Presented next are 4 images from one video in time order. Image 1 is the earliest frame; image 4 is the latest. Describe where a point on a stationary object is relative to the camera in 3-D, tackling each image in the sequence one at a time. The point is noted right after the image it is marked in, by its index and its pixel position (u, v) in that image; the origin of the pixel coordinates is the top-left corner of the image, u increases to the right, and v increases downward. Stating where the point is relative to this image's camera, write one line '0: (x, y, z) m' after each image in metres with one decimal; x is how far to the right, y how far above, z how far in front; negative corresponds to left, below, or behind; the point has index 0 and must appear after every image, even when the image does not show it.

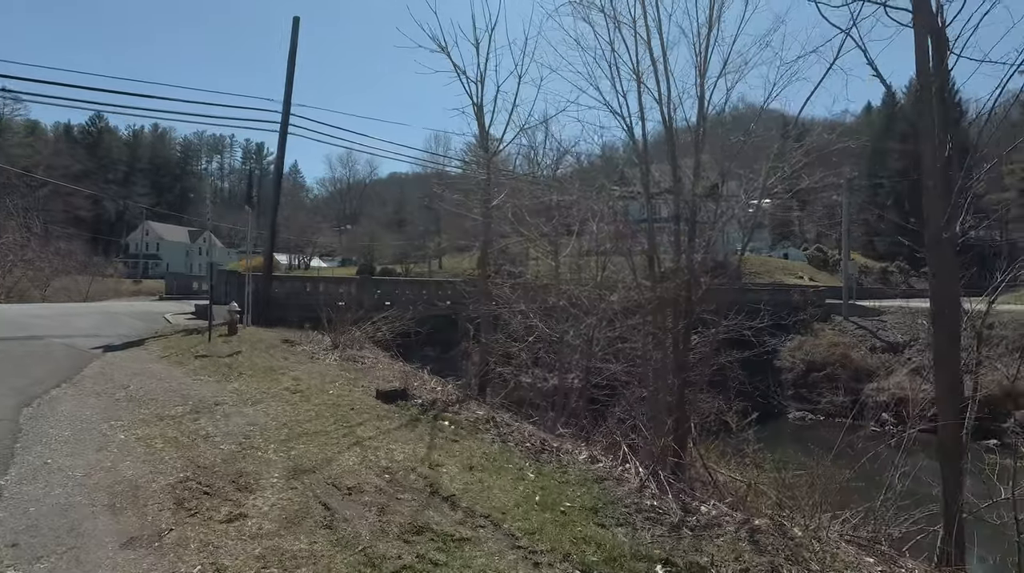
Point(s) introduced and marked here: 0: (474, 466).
0: (-0.4, -1.9, +5.7) m
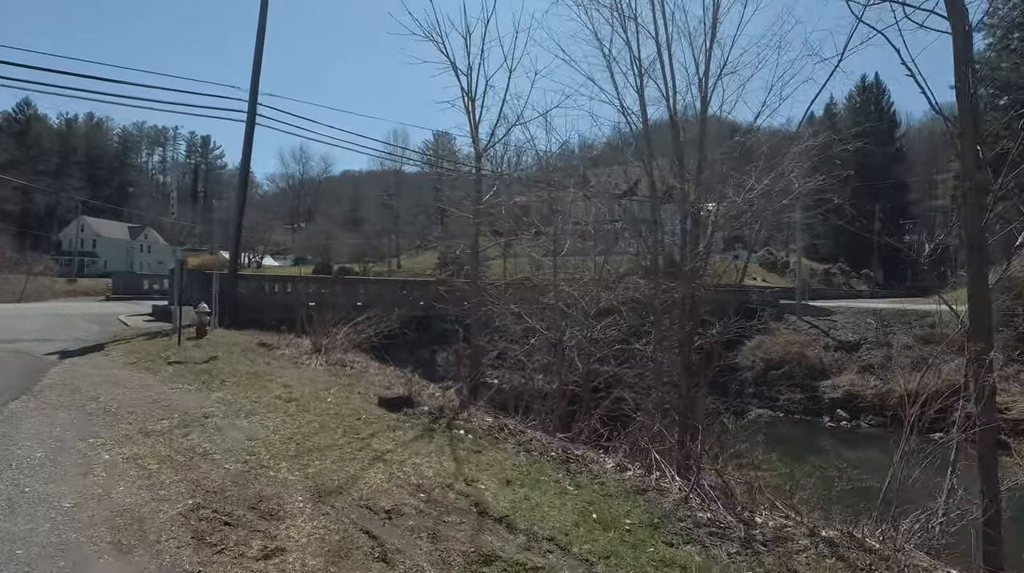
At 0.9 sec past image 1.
0: (0.0, -1.9, +5.2) m
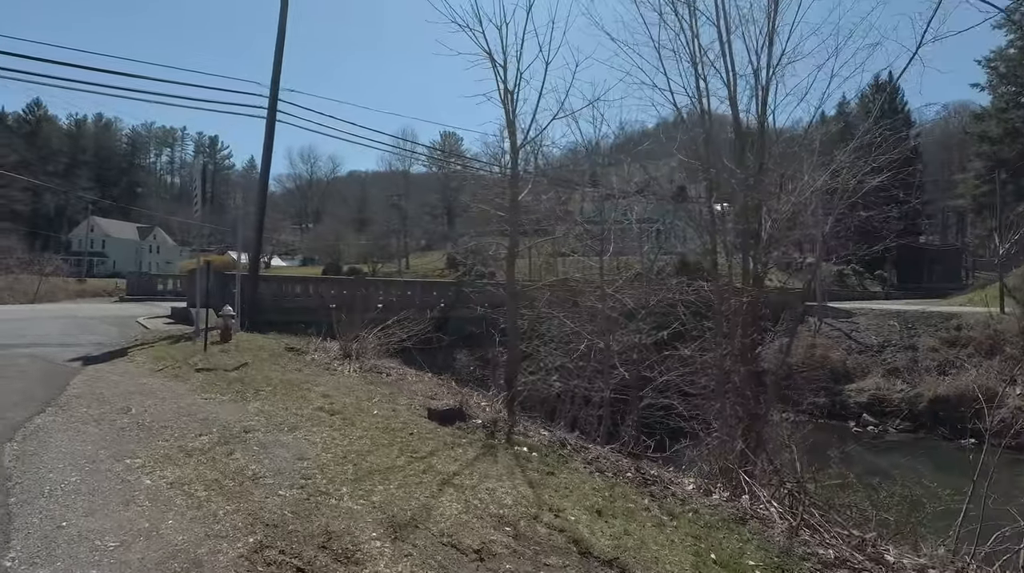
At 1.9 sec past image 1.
0: (+0.8, -1.9, +4.7) m
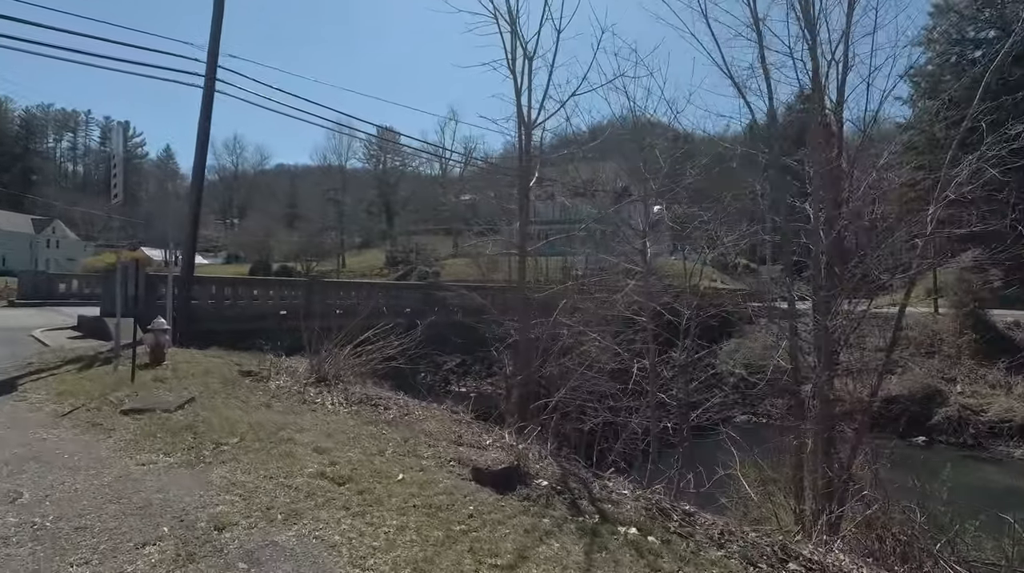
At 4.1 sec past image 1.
0: (+1.8, -2.0, +2.9) m
